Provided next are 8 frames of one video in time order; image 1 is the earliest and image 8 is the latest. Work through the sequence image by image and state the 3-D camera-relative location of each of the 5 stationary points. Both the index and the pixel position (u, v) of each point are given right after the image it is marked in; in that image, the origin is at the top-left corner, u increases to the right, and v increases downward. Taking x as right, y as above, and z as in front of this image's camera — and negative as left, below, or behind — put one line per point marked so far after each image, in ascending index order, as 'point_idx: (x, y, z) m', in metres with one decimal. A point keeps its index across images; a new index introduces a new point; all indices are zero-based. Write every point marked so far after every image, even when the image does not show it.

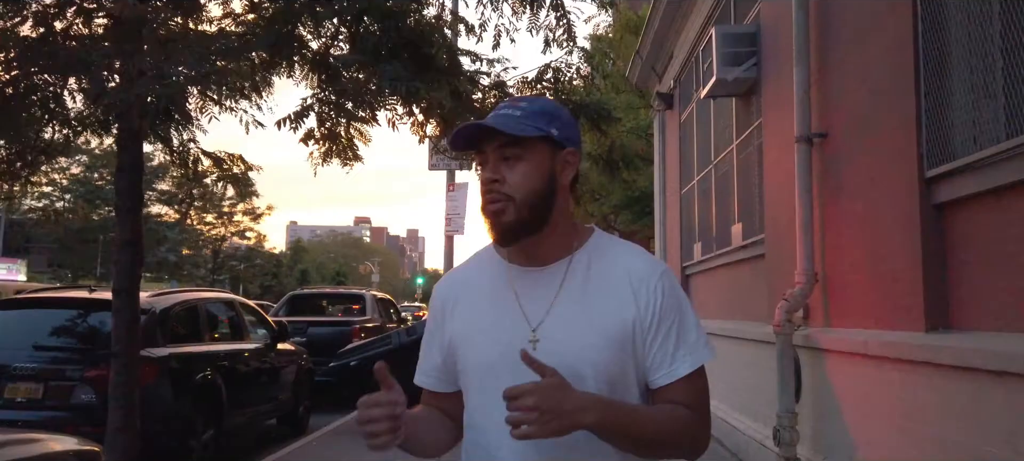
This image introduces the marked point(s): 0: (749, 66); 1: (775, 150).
0: (+2.5, +1.7, +8.1) m
1: (+2.5, +0.8, +7.3) m
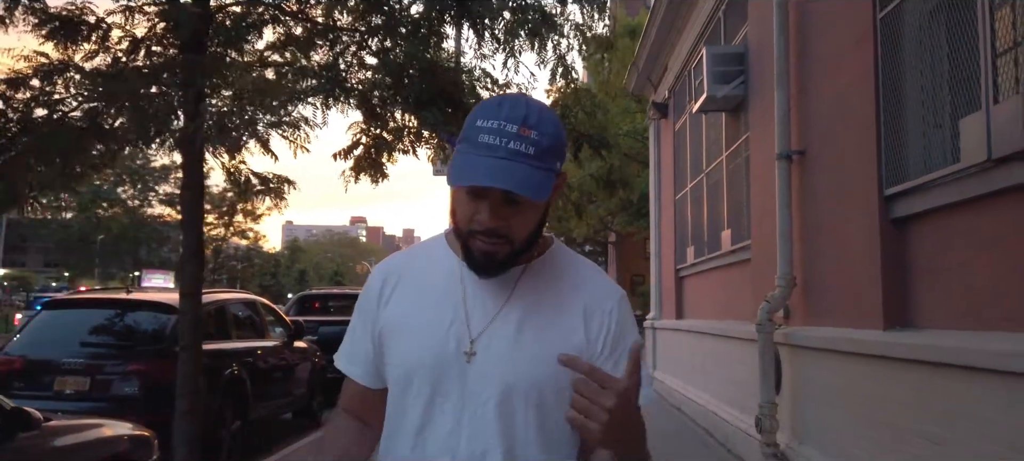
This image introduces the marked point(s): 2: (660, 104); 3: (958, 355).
0: (+2.5, +1.7, +8.8) m
1: (+2.5, +0.7, +8.0) m
2: (+2.7, +2.3, +14.2) m
3: (+2.5, -0.7, +4.3) m
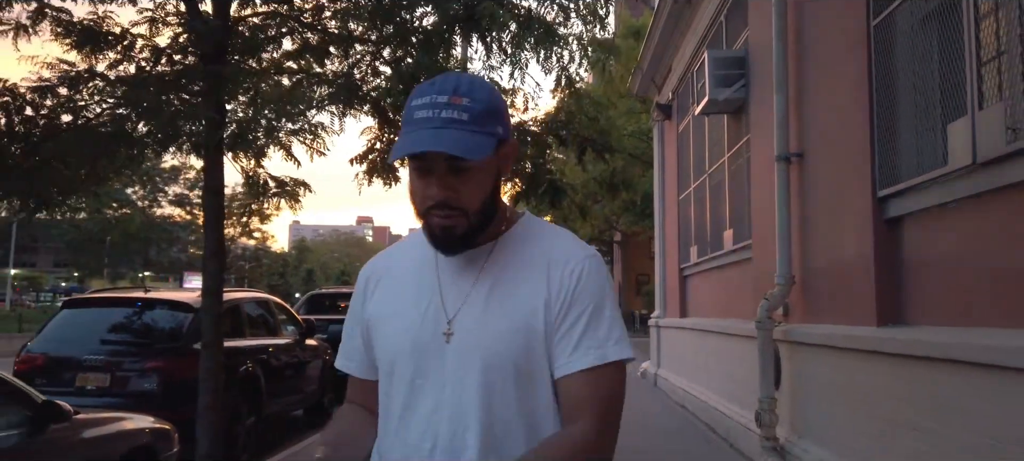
0: (+2.6, +1.7, +8.9) m
1: (+2.6, +0.7, +8.2) m
2: (+2.8, +2.3, +14.4) m
3: (+2.5, -0.7, +4.5) m
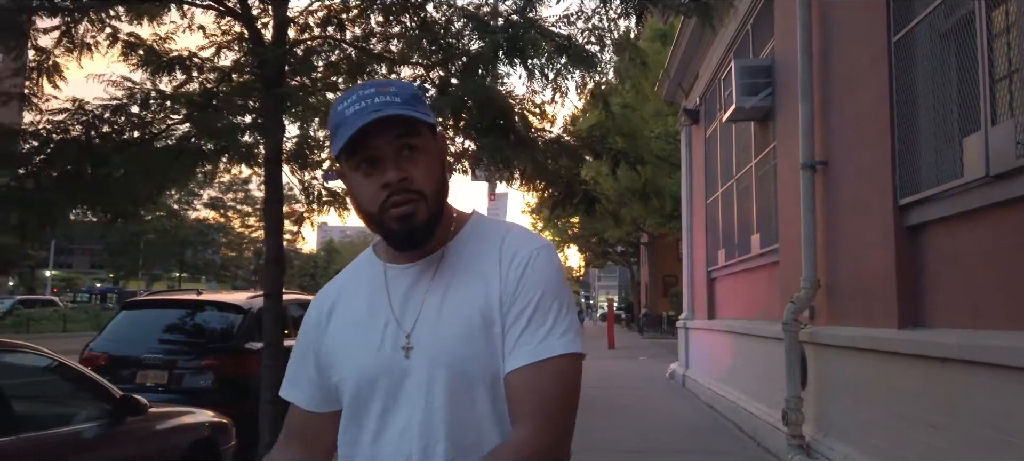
0: (+3.0, +1.6, +9.2) m
1: (+3.0, +0.6, +8.4) m
2: (+3.4, +2.3, +14.6) m
3: (+2.8, -0.7, +4.7) m
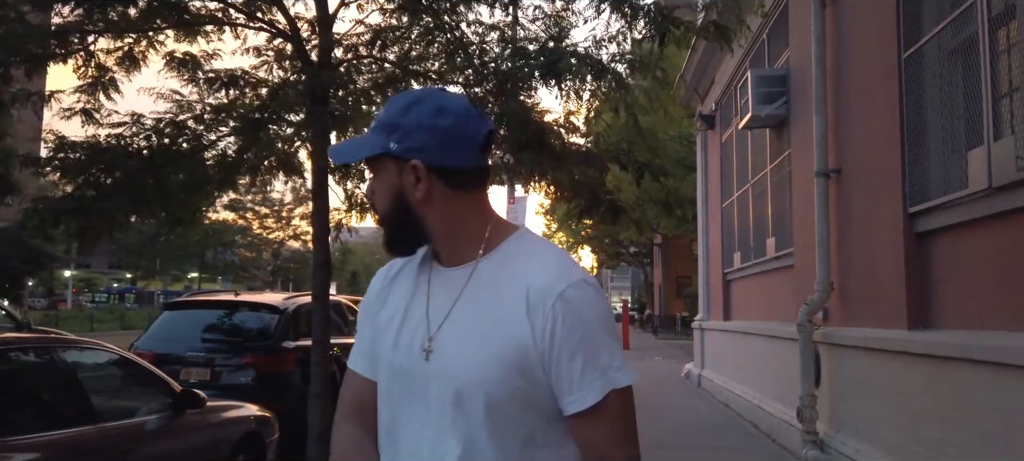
0: (+3.3, +1.6, +9.5) m
1: (+3.2, +0.6, +8.7) m
2: (+3.7, +2.2, +14.9) m
3: (+3.0, -0.8, +5.0) m
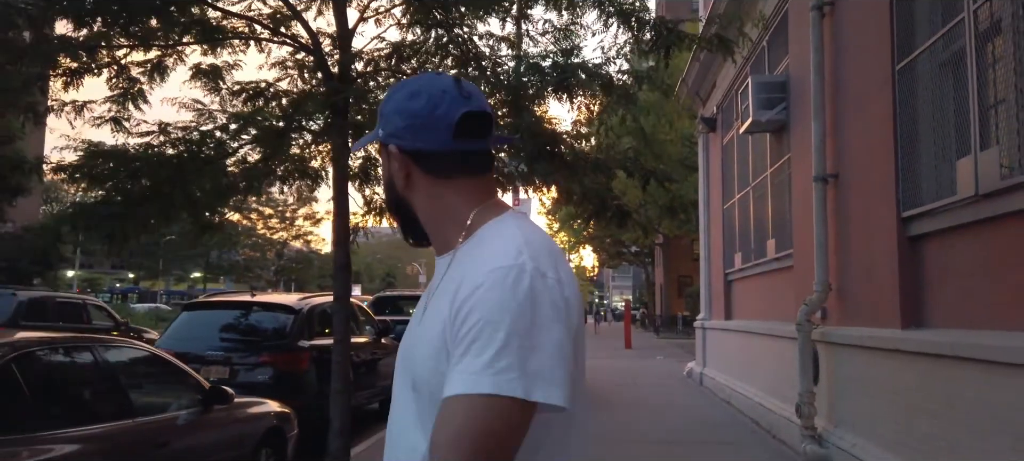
0: (+3.4, +1.5, +9.8) m
1: (+3.3, +0.6, +9.0) m
2: (+3.8, +2.2, +15.2) m
3: (+3.1, -0.8, +5.3) m
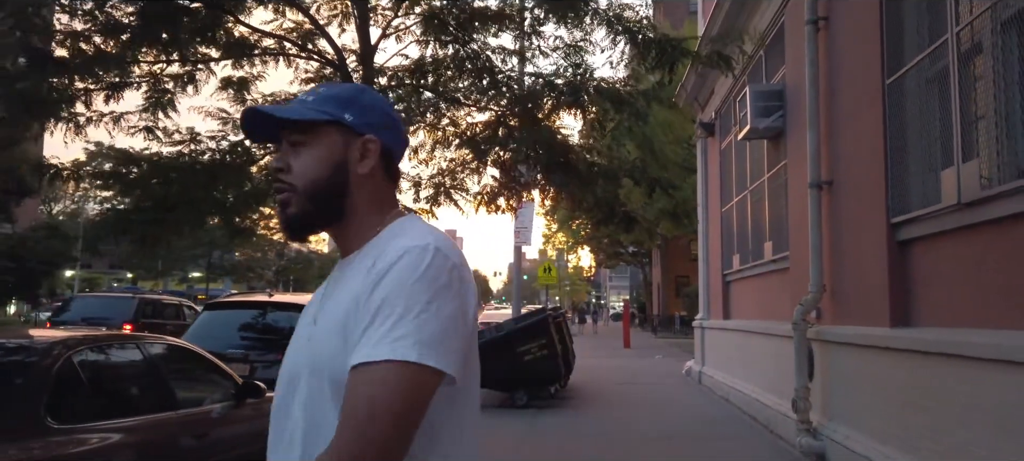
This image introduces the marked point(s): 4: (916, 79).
0: (+3.5, +1.5, +10.2) m
1: (+3.4, +0.5, +9.4) m
2: (+3.9, +2.1, +15.6) m
3: (+3.2, -0.8, +5.7) m
4: (+3.3, +1.3, +6.4) m
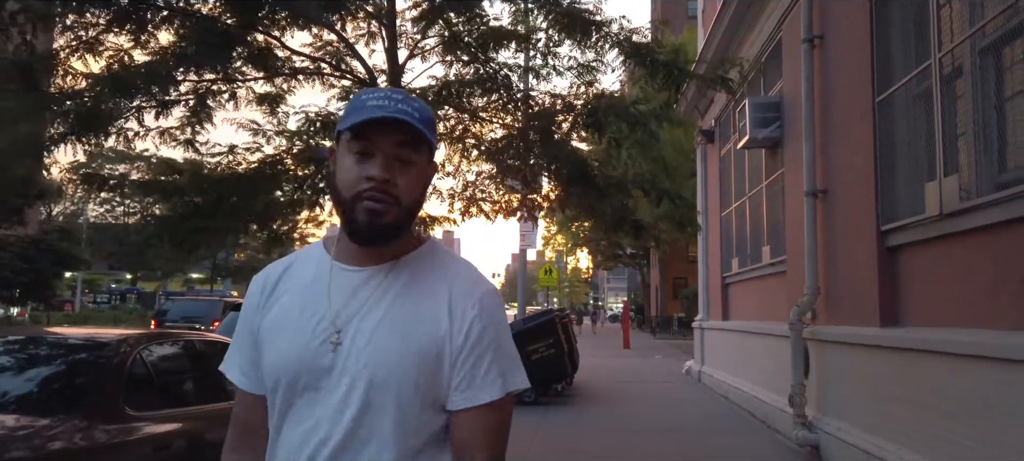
0: (+3.6, +1.4, +10.7) m
1: (+3.6, +0.4, +9.9) m
2: (+4.0, +2.1, +16.1) m
3: (+3.3, -0.9, +6.2) m
4: (+3.5, +1.2, +6.9) m
